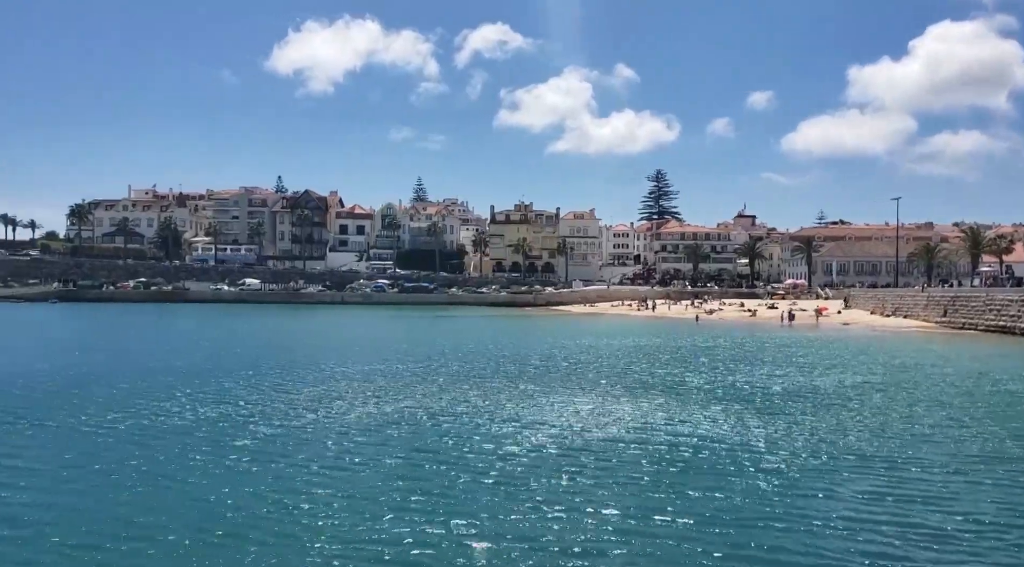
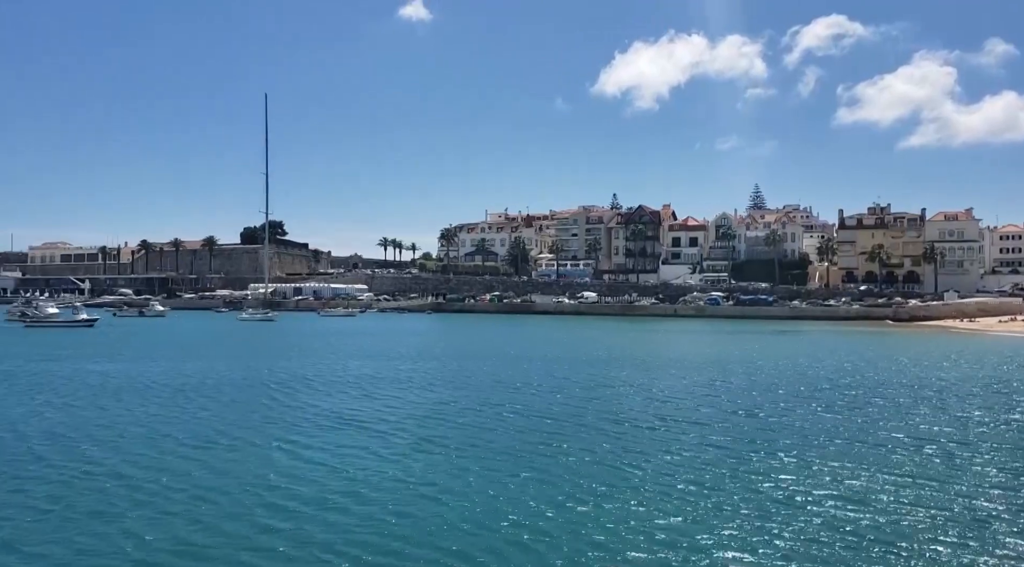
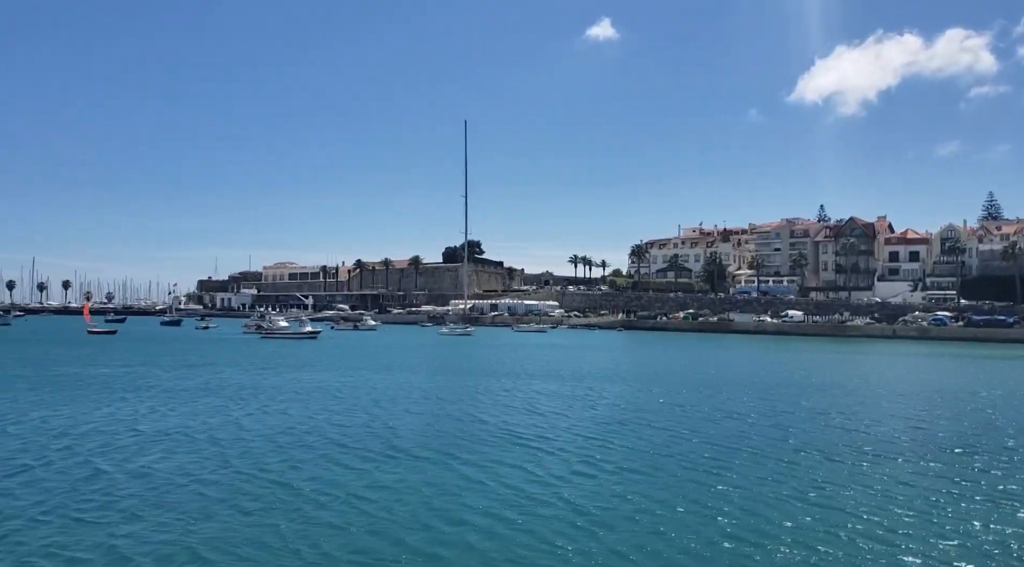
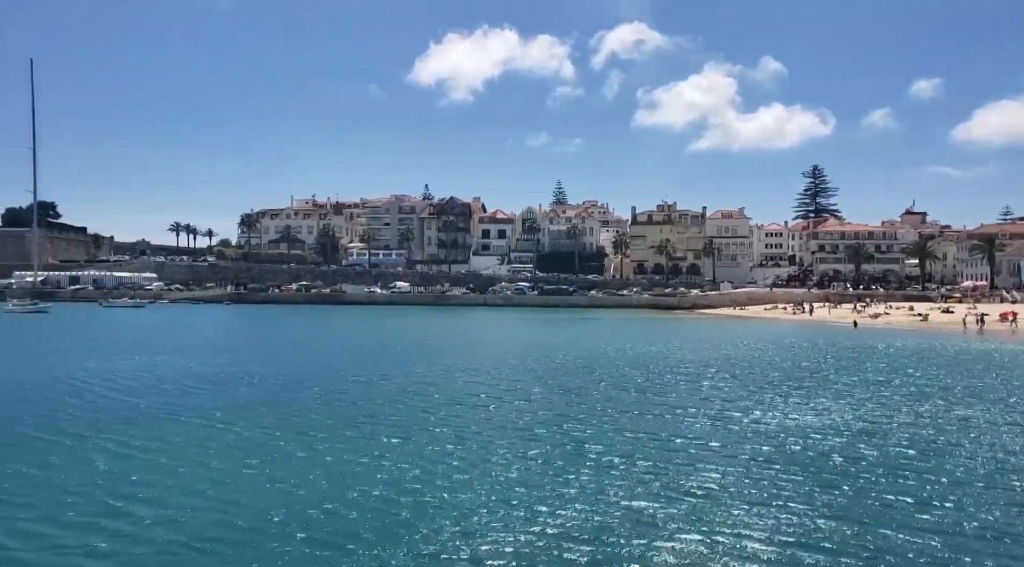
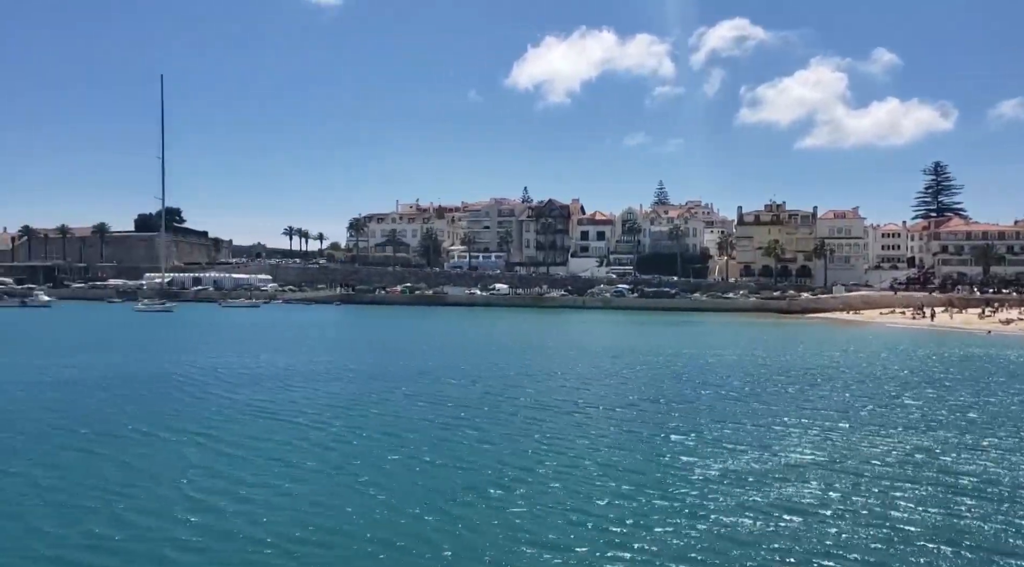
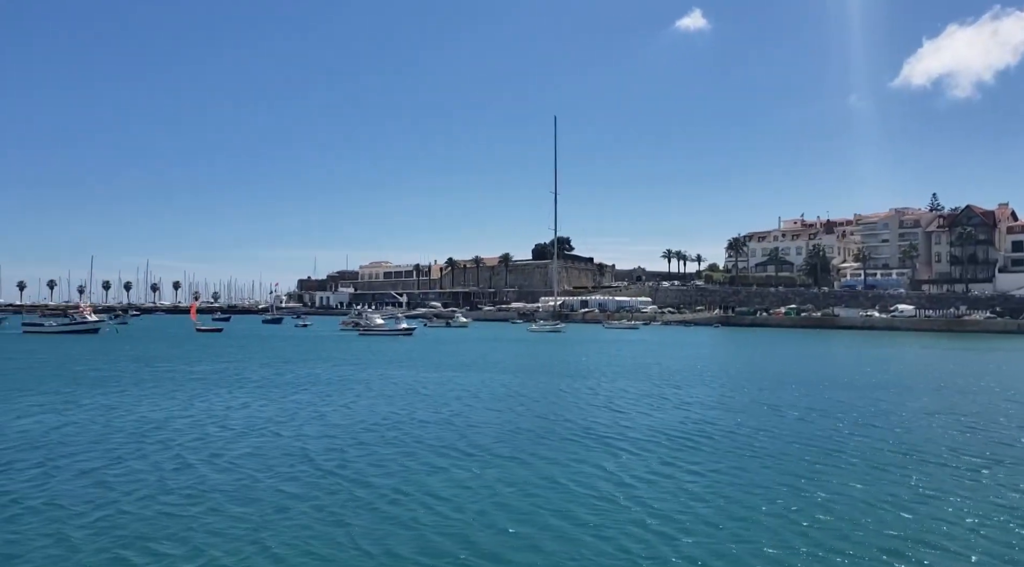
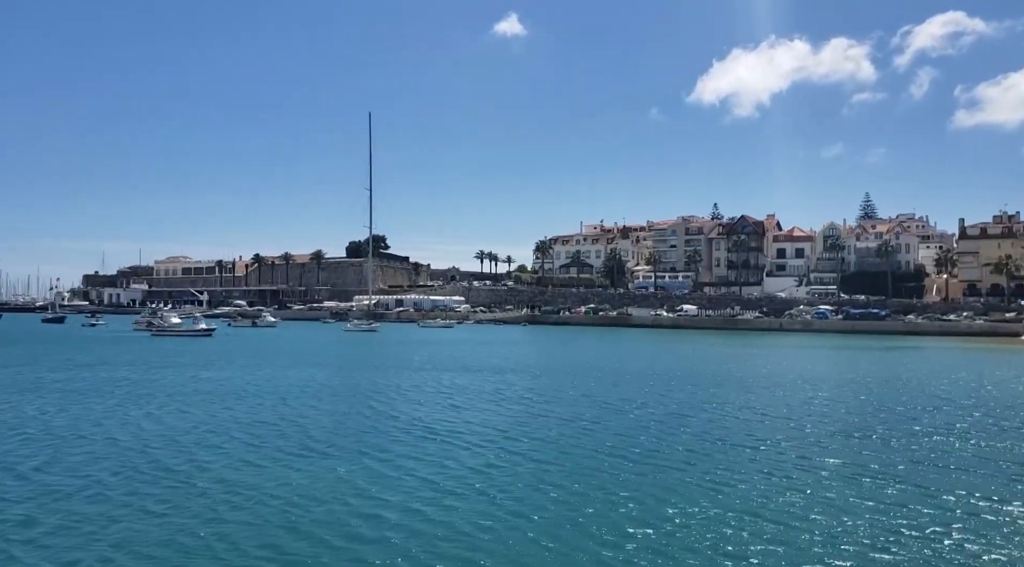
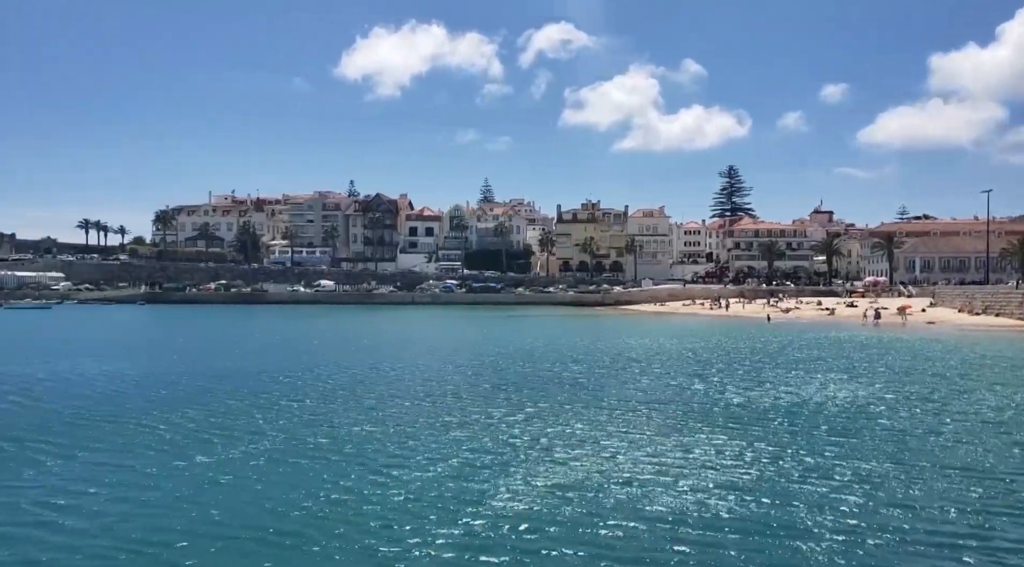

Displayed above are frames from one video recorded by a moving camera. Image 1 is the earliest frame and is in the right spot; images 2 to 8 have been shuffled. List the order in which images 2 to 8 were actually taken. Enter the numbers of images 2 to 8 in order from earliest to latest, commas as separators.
8, 4, 5, 2, 7, 3, 6
